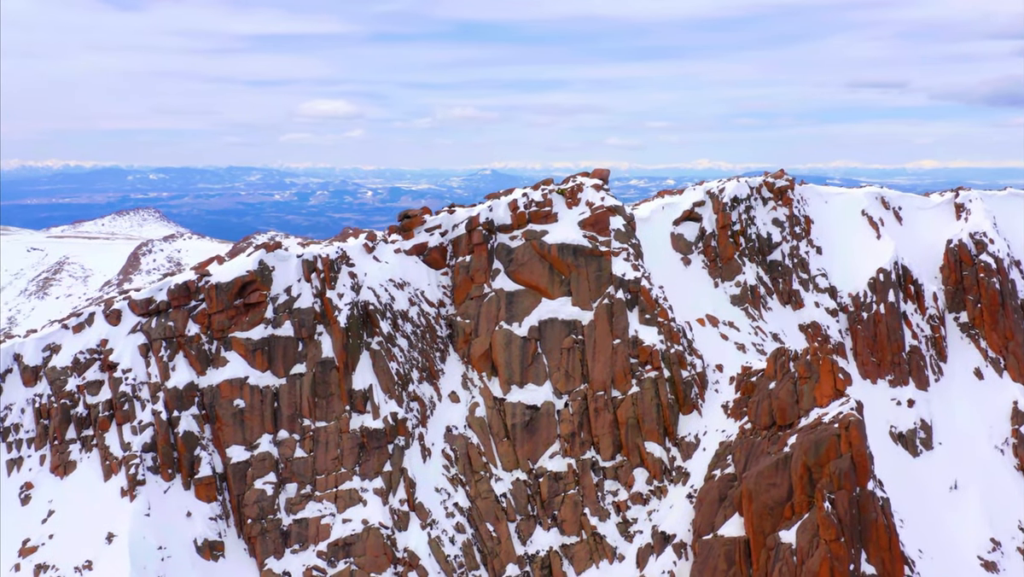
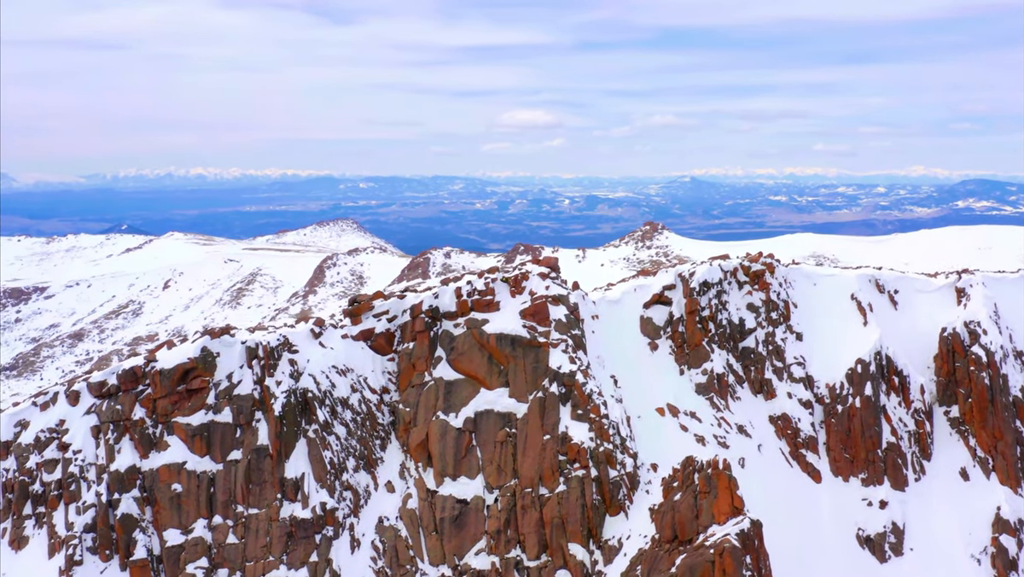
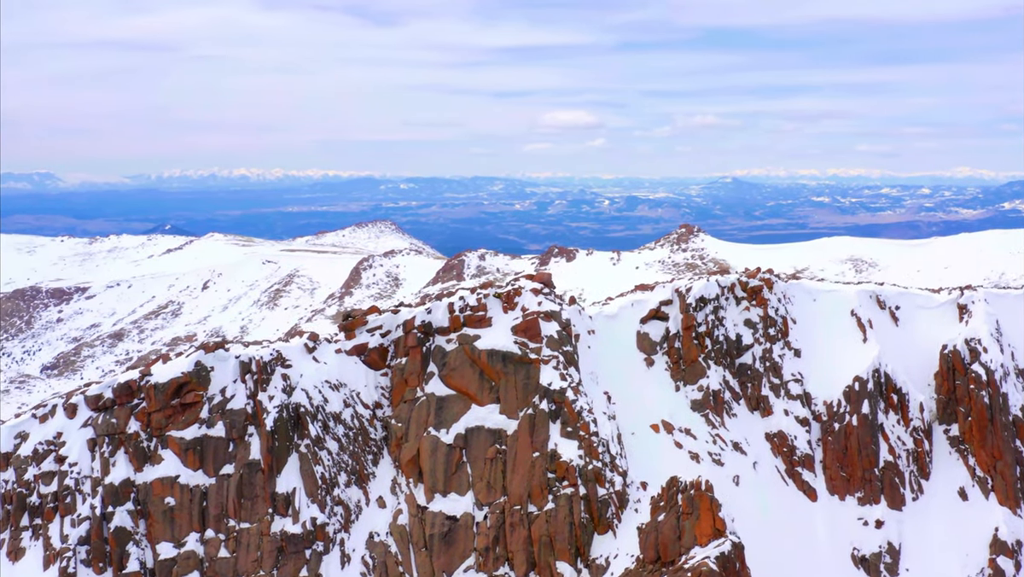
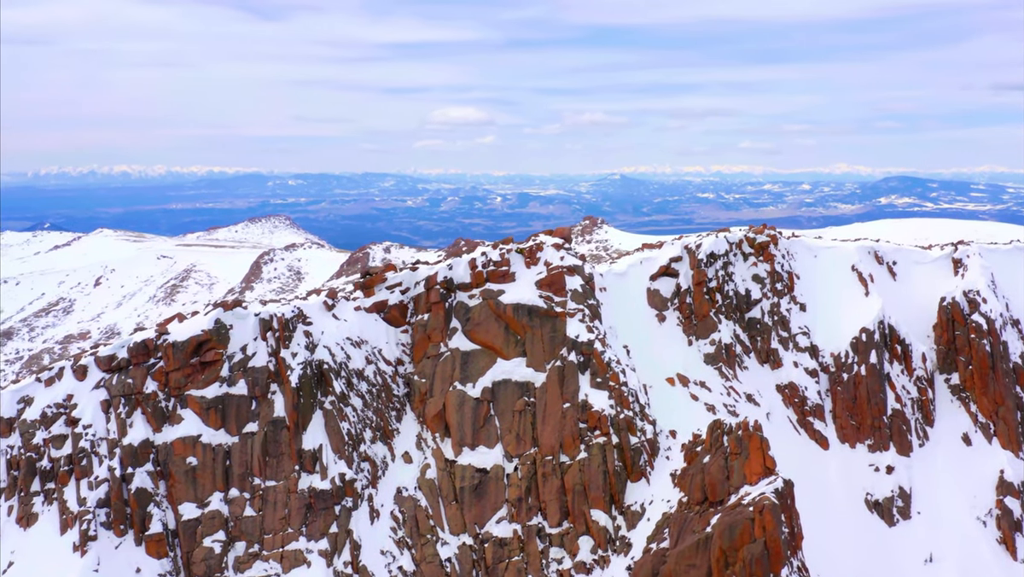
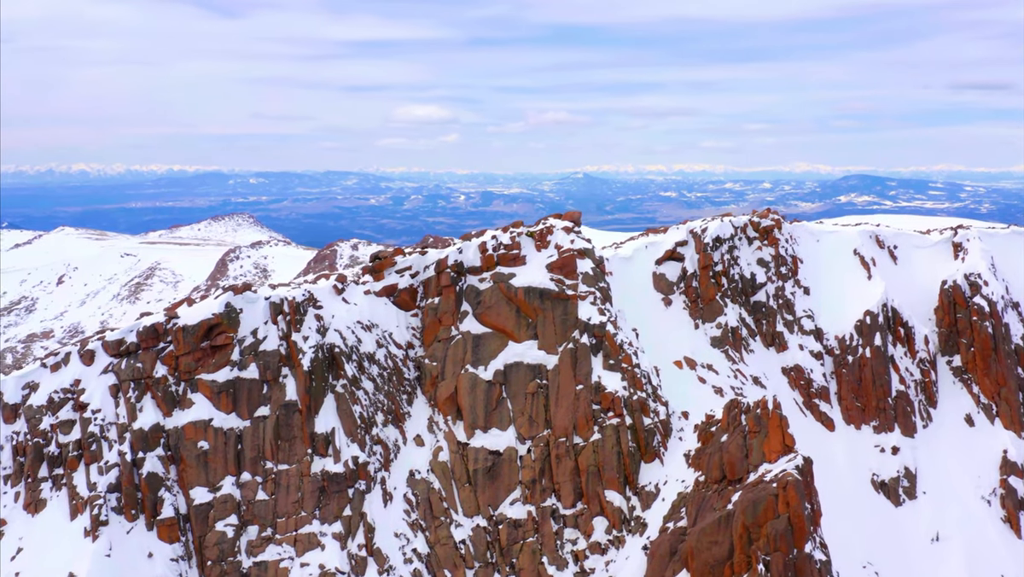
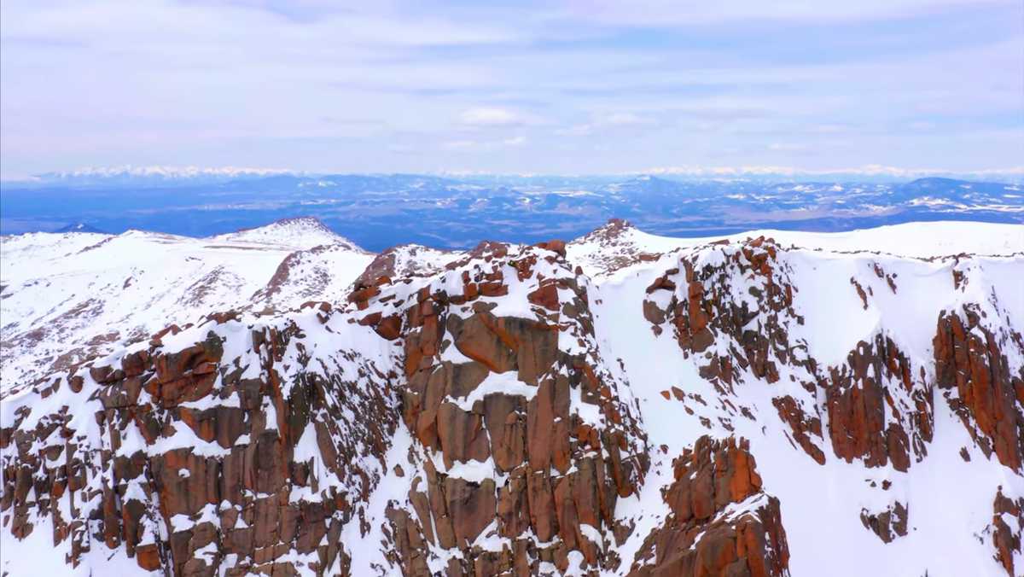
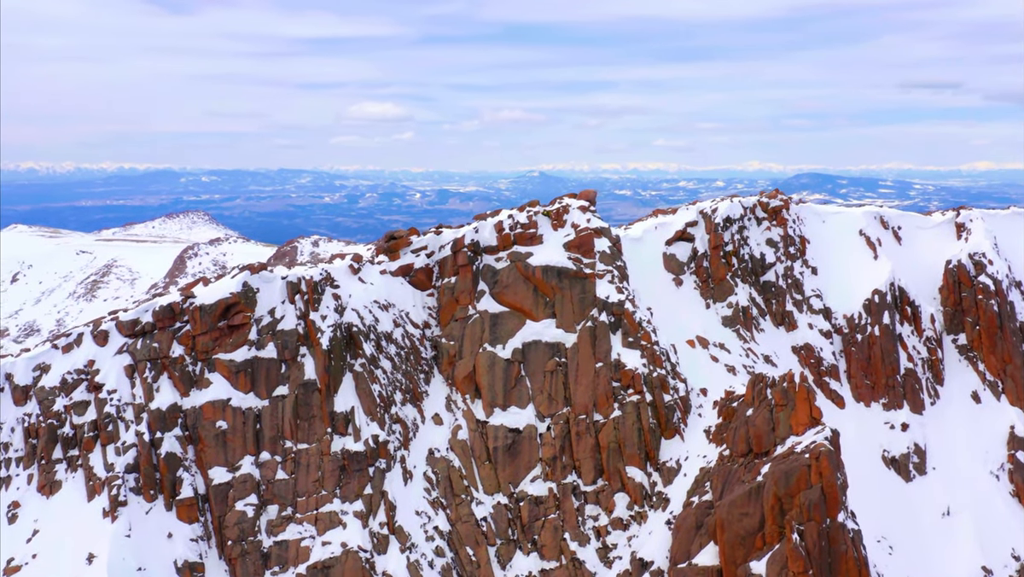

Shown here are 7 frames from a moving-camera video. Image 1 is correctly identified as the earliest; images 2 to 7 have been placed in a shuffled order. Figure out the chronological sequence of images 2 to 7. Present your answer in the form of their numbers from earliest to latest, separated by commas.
7, 5, 4, 6, 2, 3
